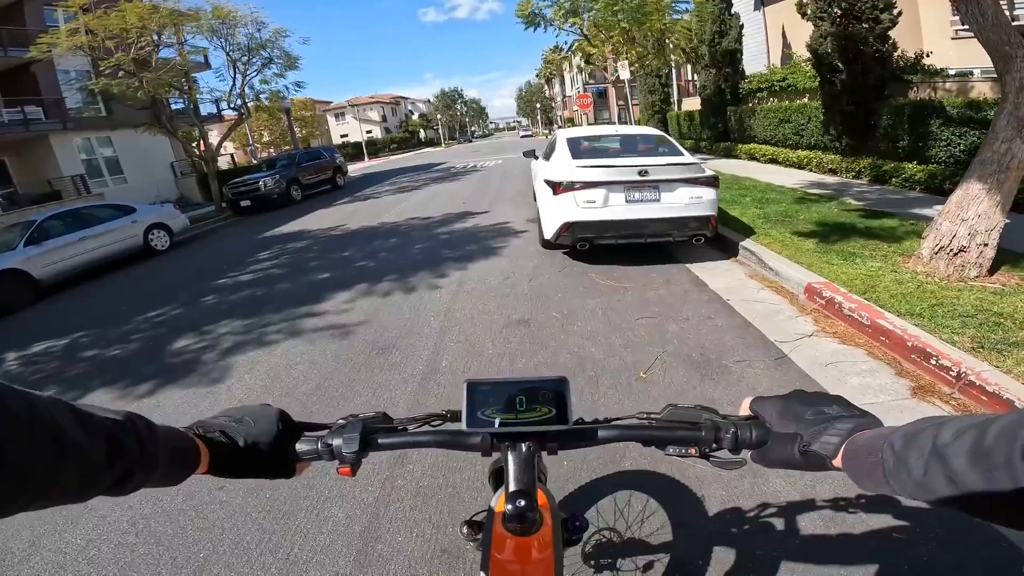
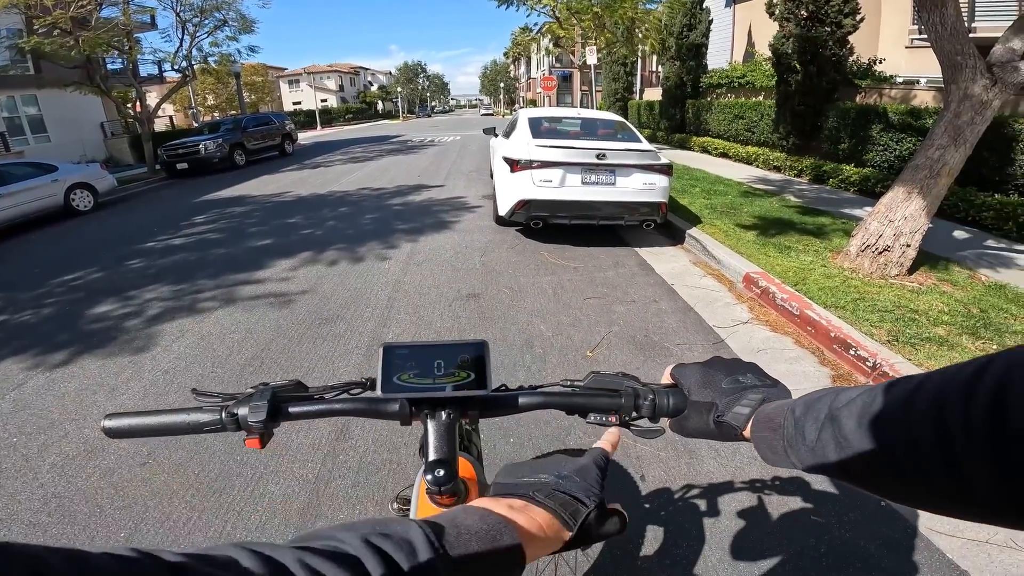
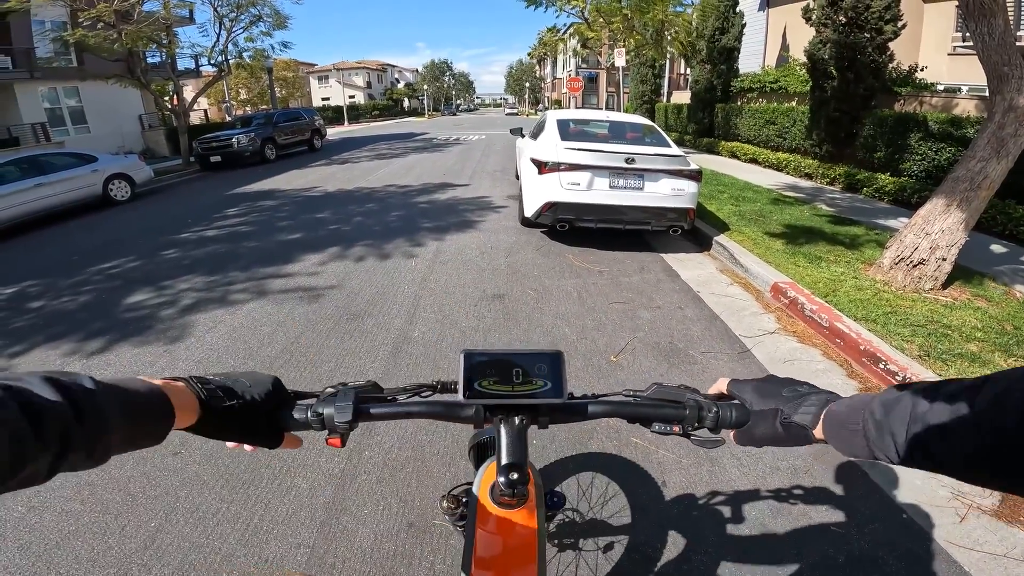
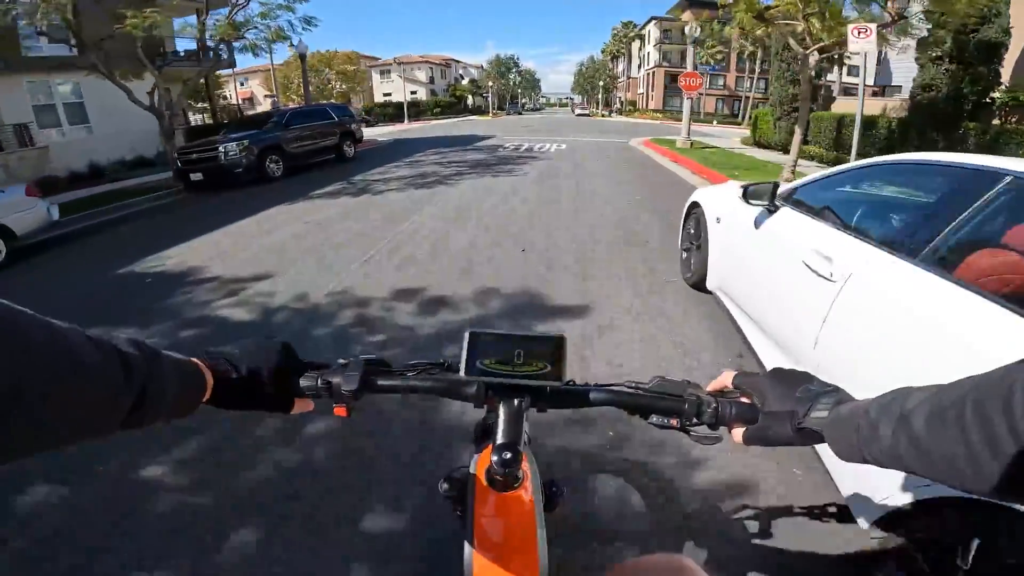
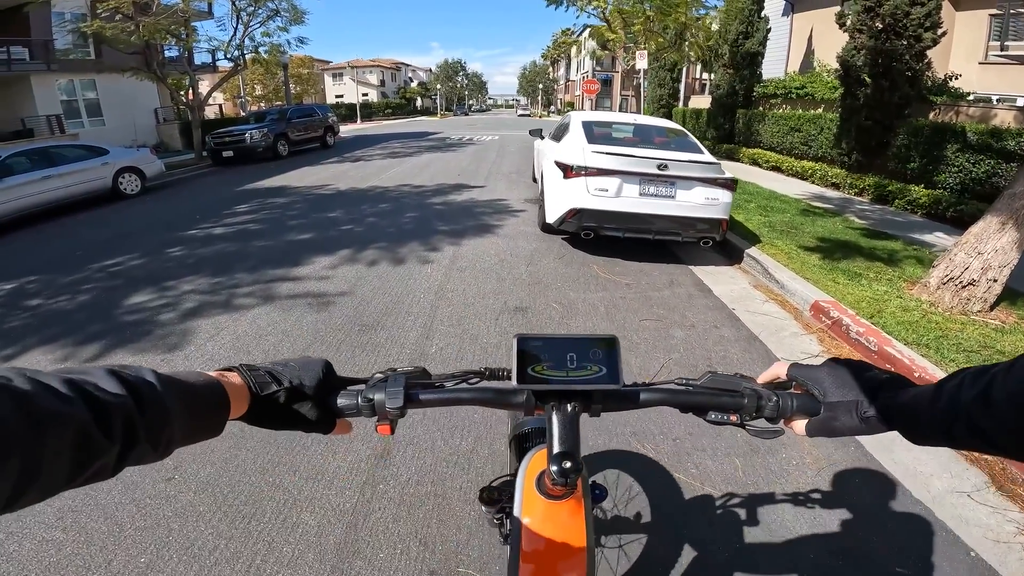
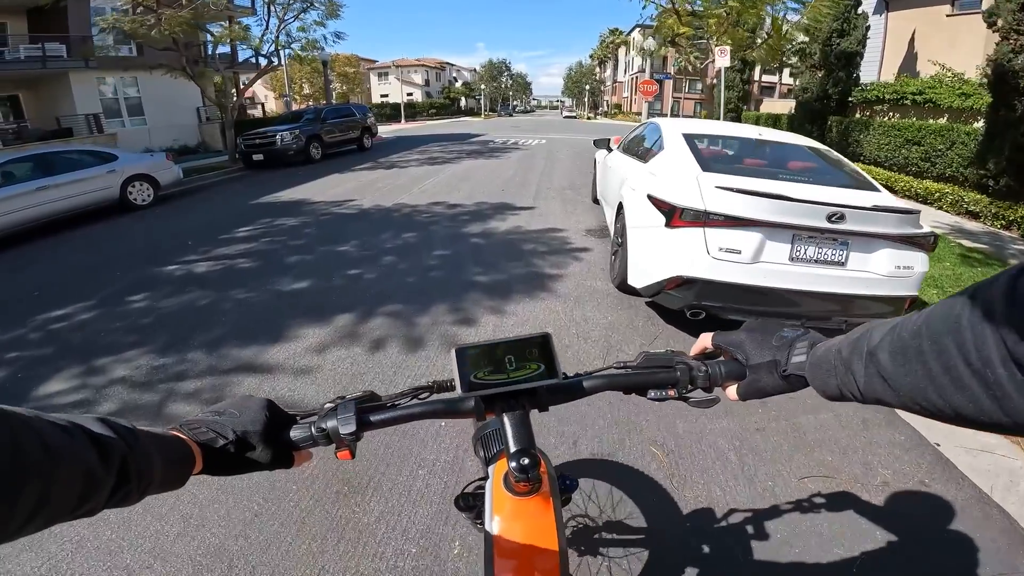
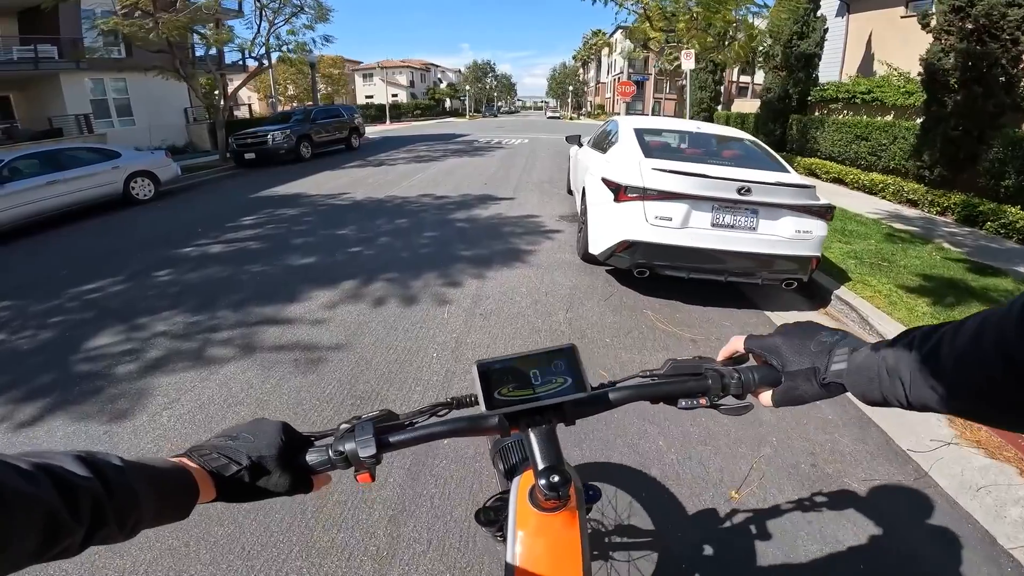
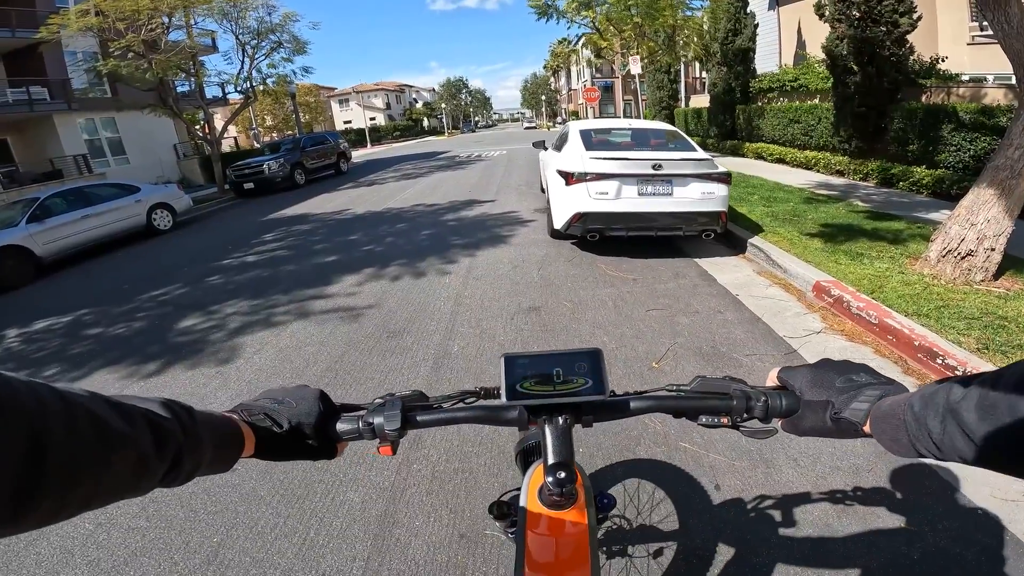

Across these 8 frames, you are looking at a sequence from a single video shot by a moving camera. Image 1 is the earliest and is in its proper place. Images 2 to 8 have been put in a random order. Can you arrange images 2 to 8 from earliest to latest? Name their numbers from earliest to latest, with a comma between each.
8, 2, 3, 5, 7, 6, 4
